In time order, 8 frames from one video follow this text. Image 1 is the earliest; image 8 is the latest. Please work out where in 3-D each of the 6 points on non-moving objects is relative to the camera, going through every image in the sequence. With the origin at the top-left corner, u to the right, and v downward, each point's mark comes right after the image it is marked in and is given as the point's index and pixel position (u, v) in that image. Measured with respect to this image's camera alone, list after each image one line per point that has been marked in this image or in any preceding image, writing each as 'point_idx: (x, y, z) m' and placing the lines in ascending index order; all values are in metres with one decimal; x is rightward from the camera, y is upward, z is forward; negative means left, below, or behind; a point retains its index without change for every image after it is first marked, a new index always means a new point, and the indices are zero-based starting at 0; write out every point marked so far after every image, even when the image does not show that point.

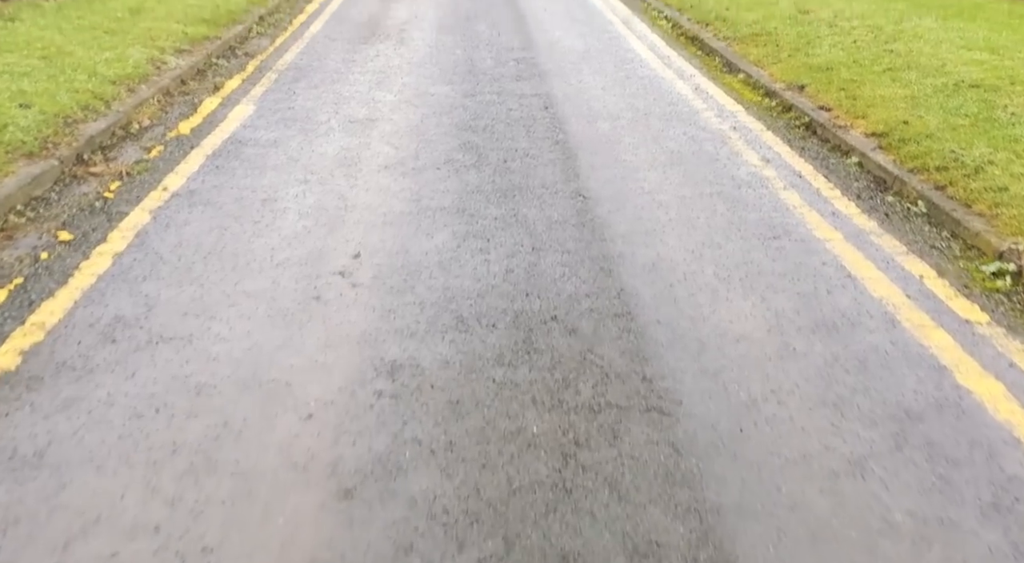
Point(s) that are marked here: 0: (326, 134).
0: (-1.3, +1.0, +5.4) m
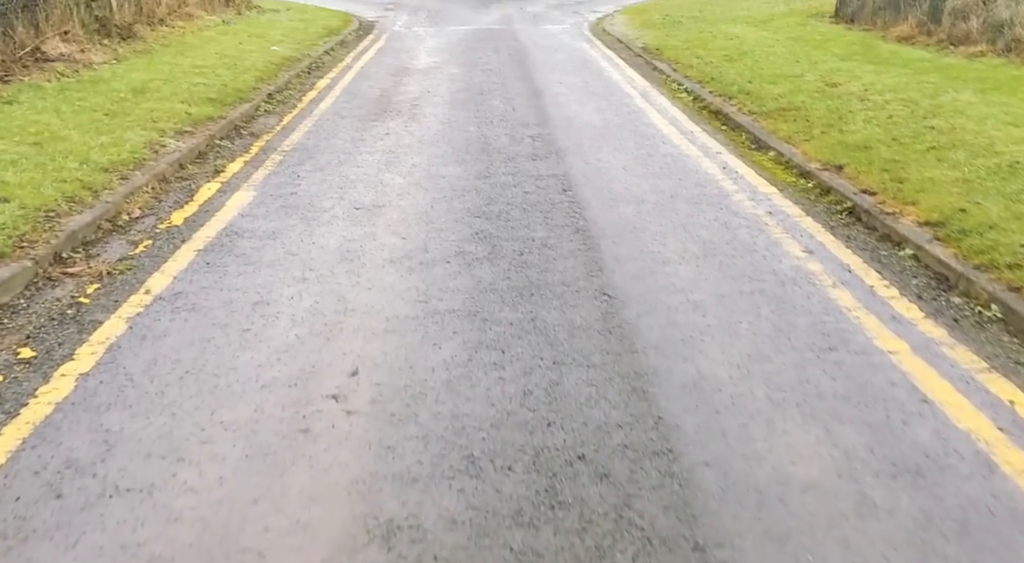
0: (-1.2, +0.4, +5.0) m
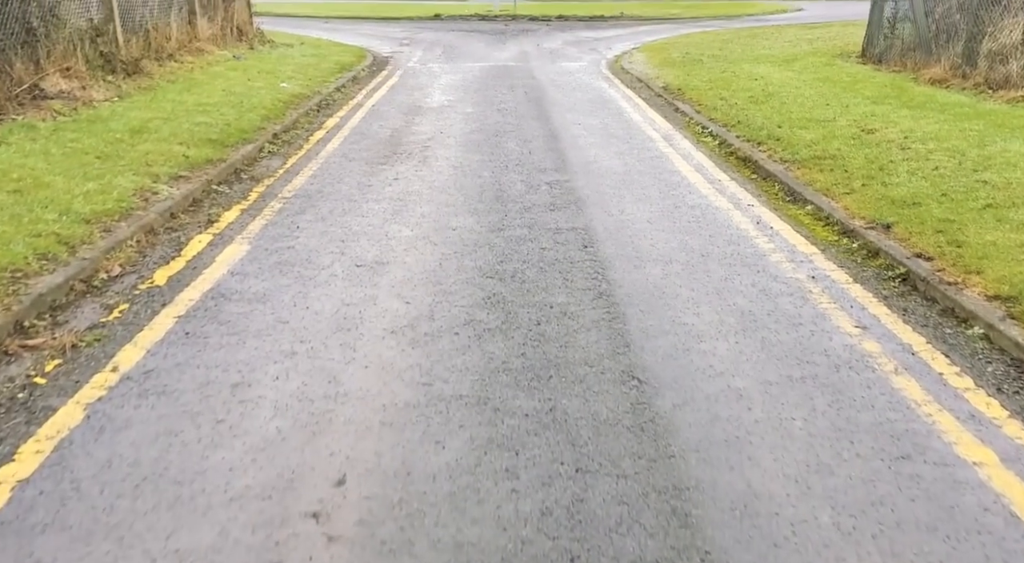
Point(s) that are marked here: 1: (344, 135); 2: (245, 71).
0: (-1.1, 0.0, +4.6) m
1: (-1.9, +1.6, +8.9) m
2: (-4.0, +3.1, +11.8) m
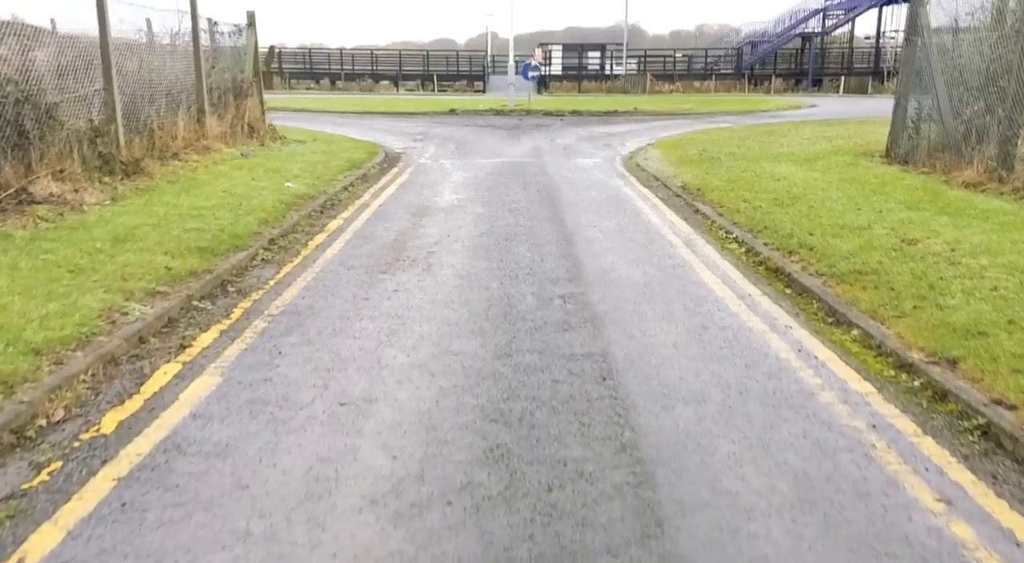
0: (-1.0, -0.7, +3.9) m
1: (-1.8, +0.4, +8.4) m
2: (-3.8, +1.6, +11.5) m
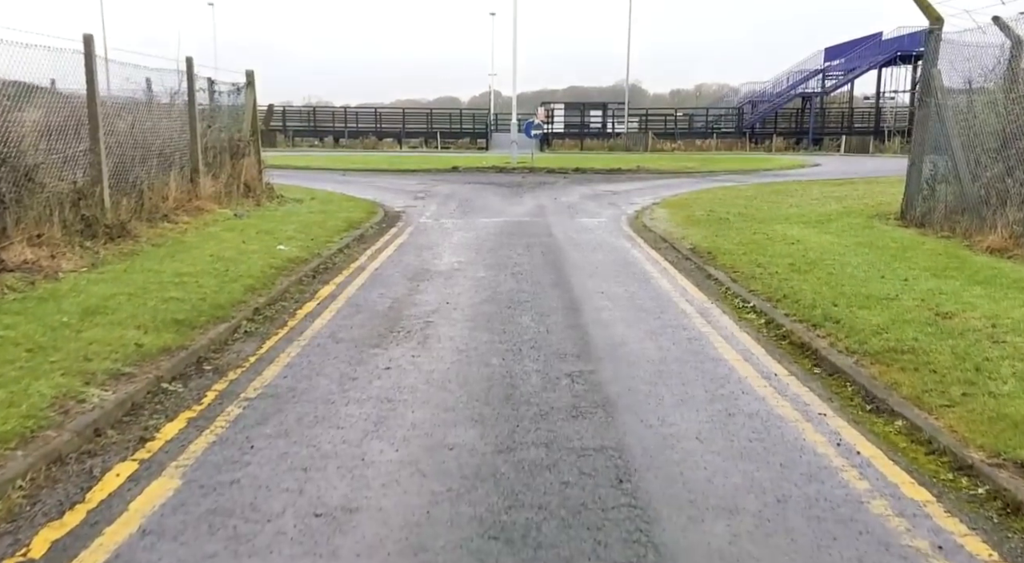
0: (-1.0, -1.1, +3.3) m
1: (-1.7, -0.3, +7.9) m
2: (-3.7, +0.7, +11.1) m
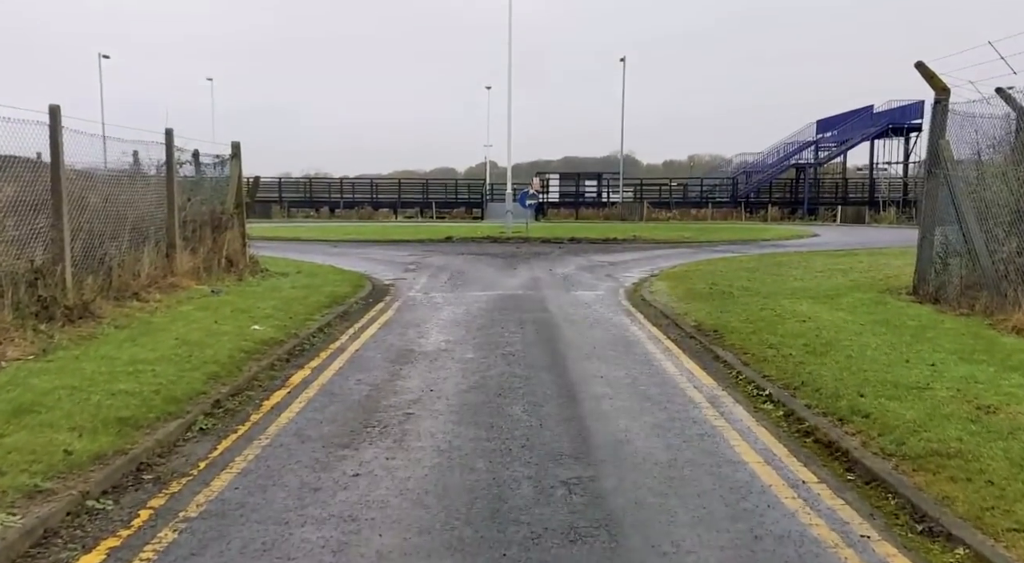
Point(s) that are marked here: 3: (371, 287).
0: (-1.1, -1.5, +2.5) m
1: (-1.8, -1.0, +7.1) m
2: (-3.8, -0.4, +10.4) m
3: (-2.7, -0.1, +15.1) m
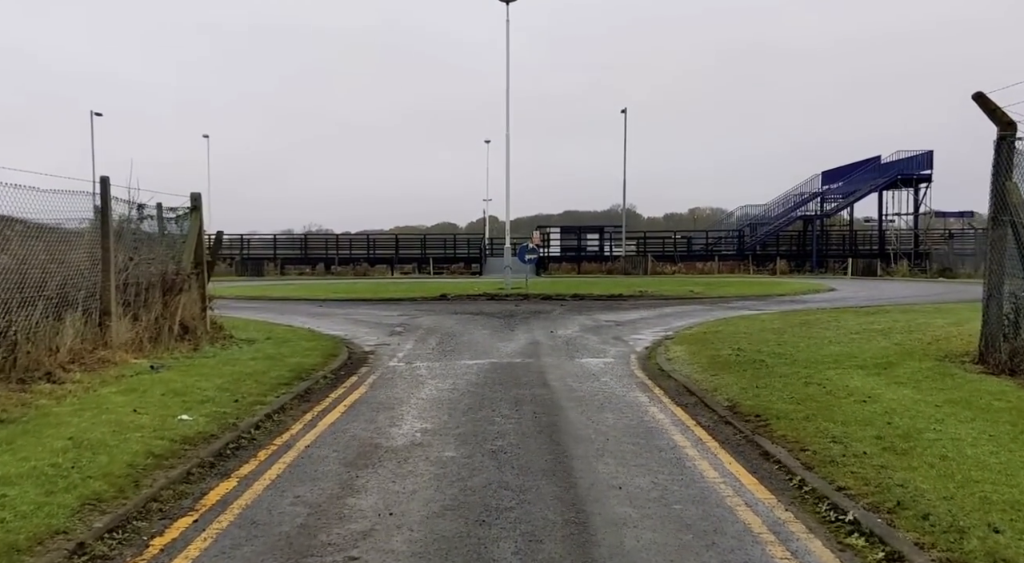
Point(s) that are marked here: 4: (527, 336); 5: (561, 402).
0: (-1.2, -1.8, +0.6) m
1: (-1.9, -1.6, +5.2) m
2: (-3.9, -1.2, +8.5) m
3: (-2.7, -1.3, +13.2) m
4: (+0.3, -1.2, +16.7) m
5: (+0.6, -1.5, +9.4) m
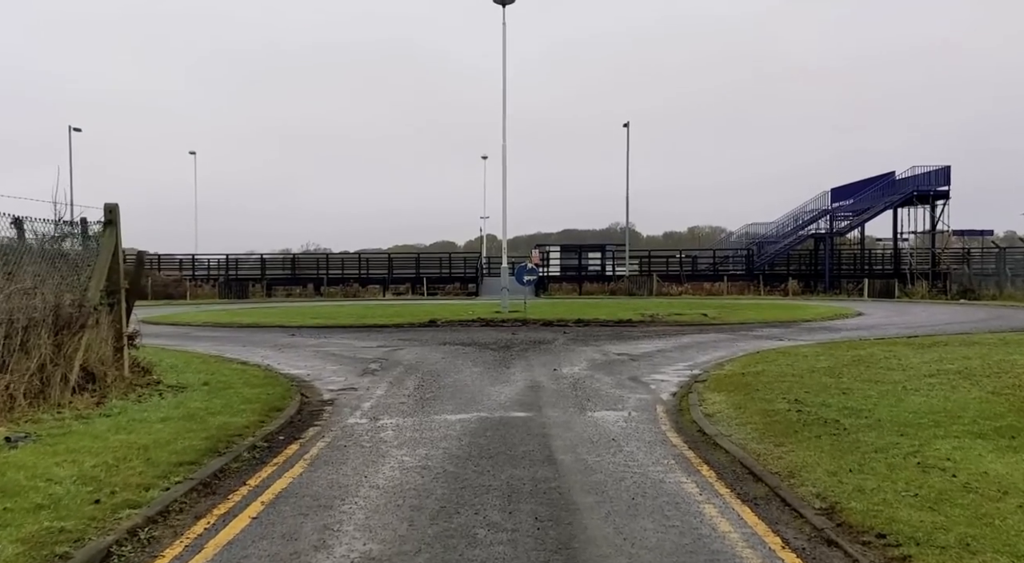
0: (-1.2, -1.9, -2.2) m
1: (-2.0, -1.8, +2.4) m
2: (-4.0, -1.5, +5.7) m
3: (-2.8, -1.7, +10.4) m
4: (+0.2, -1.7, +13.8) m
5: (+0.5, -1.8, +6.6) m
